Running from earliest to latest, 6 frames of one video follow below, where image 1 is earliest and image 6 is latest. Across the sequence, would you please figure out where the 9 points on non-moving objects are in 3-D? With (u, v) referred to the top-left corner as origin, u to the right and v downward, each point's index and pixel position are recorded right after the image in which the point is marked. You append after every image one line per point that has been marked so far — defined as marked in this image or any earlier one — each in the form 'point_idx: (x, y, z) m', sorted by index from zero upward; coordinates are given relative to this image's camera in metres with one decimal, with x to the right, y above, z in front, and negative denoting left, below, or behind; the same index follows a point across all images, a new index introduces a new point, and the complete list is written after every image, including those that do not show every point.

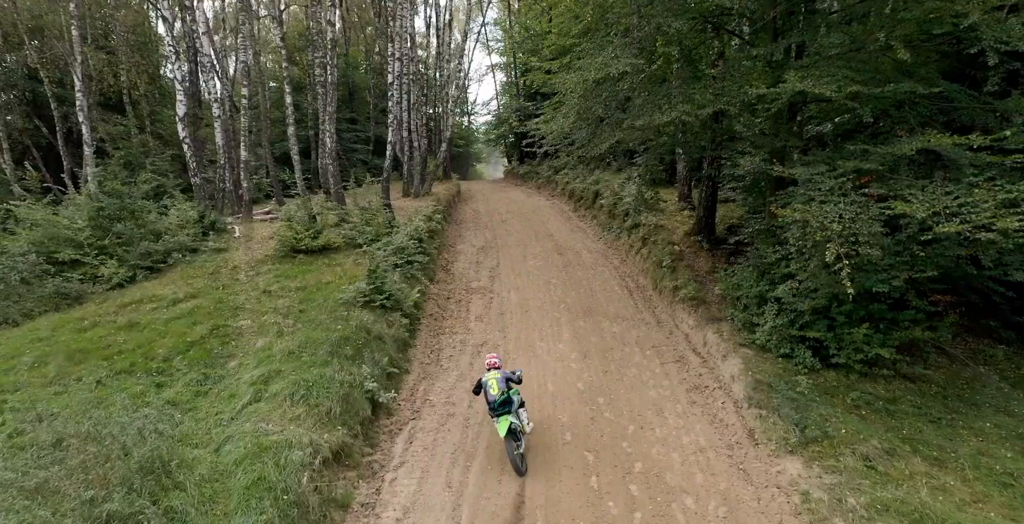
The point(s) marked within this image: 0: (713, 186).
0: (+5.4, +2.0, +16.3) m
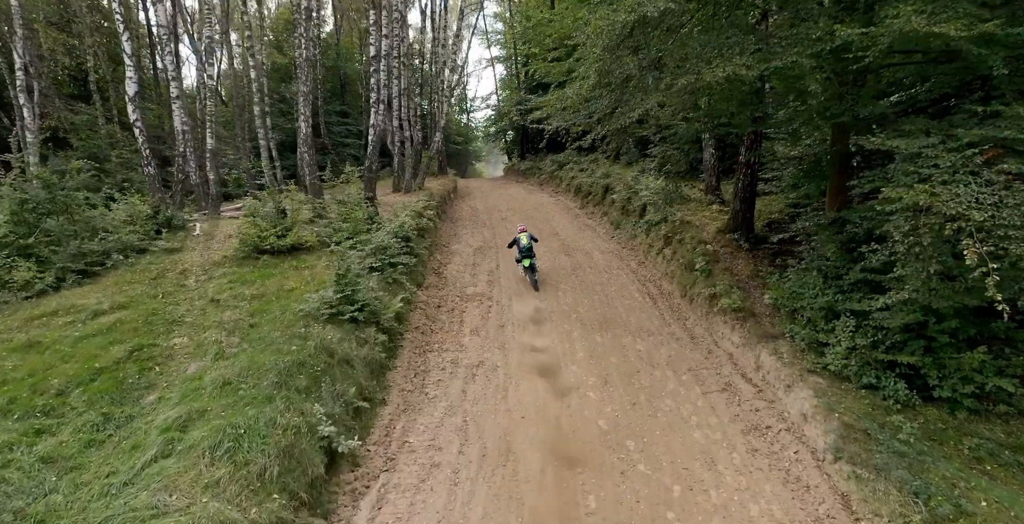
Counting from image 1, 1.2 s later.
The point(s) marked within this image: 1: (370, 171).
0: (+5.4, +2.0, +13.7) m
1: (-4.2, +2.9, +17.7) m
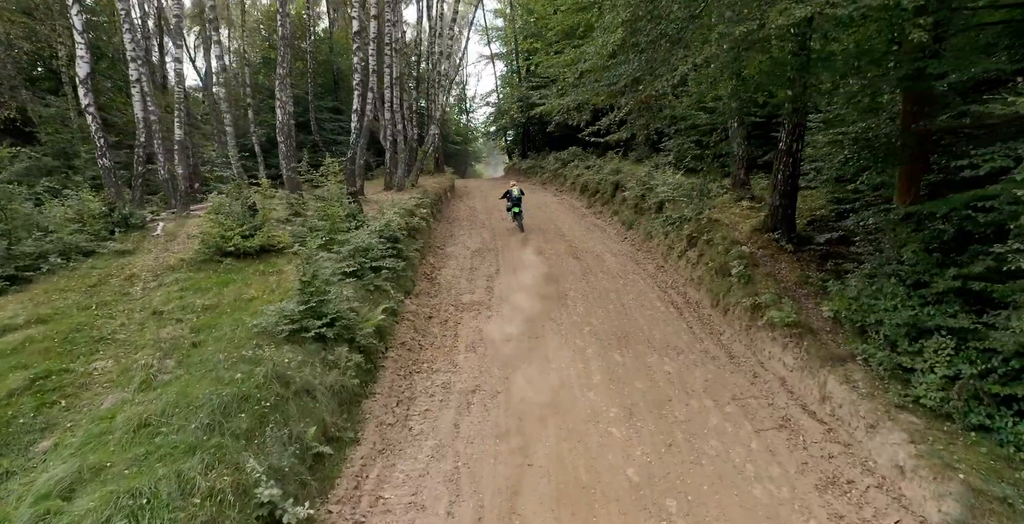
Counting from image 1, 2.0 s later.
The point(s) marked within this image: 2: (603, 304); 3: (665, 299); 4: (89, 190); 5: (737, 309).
0: (+5.5, +1.9, +11.8) m
1: (-4.1, +2.8, +15.8) m
2: (+1.9, -0.9, +12.8) m
3: (+3.2, -0.8, +12.7) m
4: (-10.5, +1.8, +15.3) m
5: (+3.9, -0.8, +10.5) m
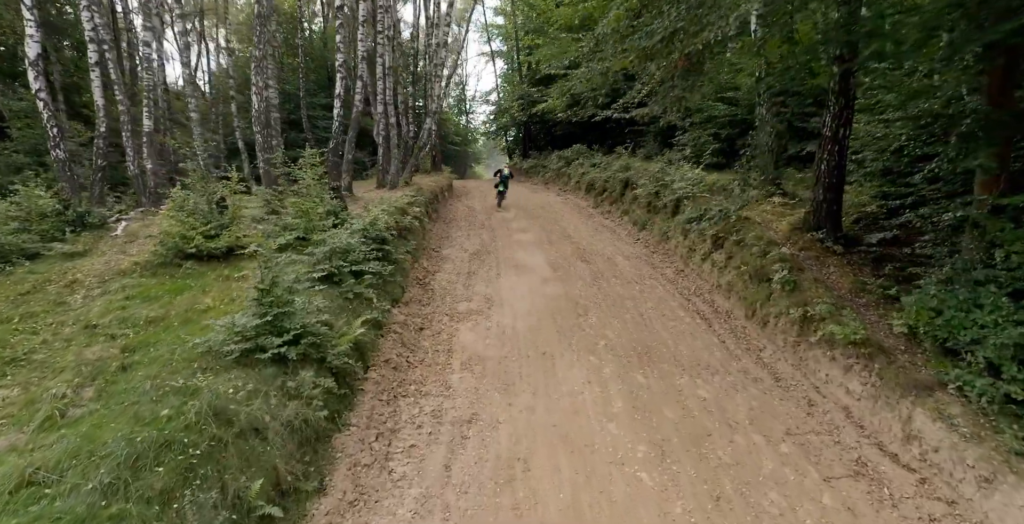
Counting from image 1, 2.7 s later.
0: (+5.5, +1.8, +10.2) m
1: (-4.1, +2.7, +14.2) m
2: (+1.9, -0.9, +11.2) m
3: (+3.2, -0.8, +11.1) m
4: (-10.5, +1.7, +13.7) m
5: (+3.9, -0.9, +8.9) m
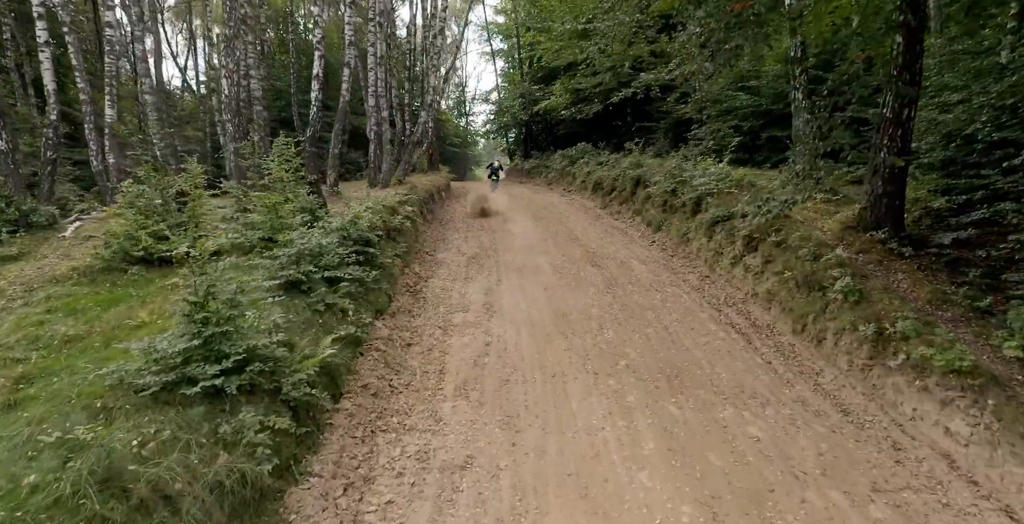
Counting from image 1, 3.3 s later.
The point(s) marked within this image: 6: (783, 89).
0: (+5.6, +1.7, +8.6) m
1: (-4.0, +2.6, +12.6) m
2: (+2.0, -1.0, +9.6) m
3: (+3.2, -0.9, +9.5) m
4: (-10.4, +1.6, +12.1) m
5: (+4.0, -0.9, +7.3) m
6: (+6.8, +4.4, +15.5) m
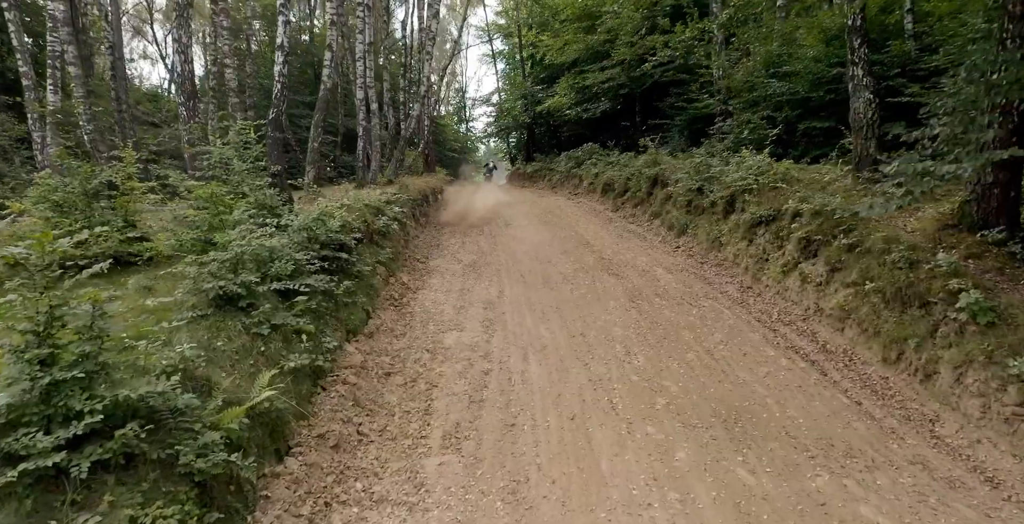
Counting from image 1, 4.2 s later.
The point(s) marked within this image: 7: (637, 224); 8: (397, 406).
0: (+5.6, +1.7, +6.7) m
1: (-4.0, +2.5, +10.7) m
2: (+2.0, -1.1, +7.6) m
3: (+3.3, -1.0, +7.6) m
4: (-10.4, +1.5, +10.2) m
5: (+4.0, -1.0, +5.4) m
6: (+6.9, +4.2, +13.7) m
7: (+3.2, +1.0, +15.6) m
8: (-1.2, -1.6, +6.5) m
